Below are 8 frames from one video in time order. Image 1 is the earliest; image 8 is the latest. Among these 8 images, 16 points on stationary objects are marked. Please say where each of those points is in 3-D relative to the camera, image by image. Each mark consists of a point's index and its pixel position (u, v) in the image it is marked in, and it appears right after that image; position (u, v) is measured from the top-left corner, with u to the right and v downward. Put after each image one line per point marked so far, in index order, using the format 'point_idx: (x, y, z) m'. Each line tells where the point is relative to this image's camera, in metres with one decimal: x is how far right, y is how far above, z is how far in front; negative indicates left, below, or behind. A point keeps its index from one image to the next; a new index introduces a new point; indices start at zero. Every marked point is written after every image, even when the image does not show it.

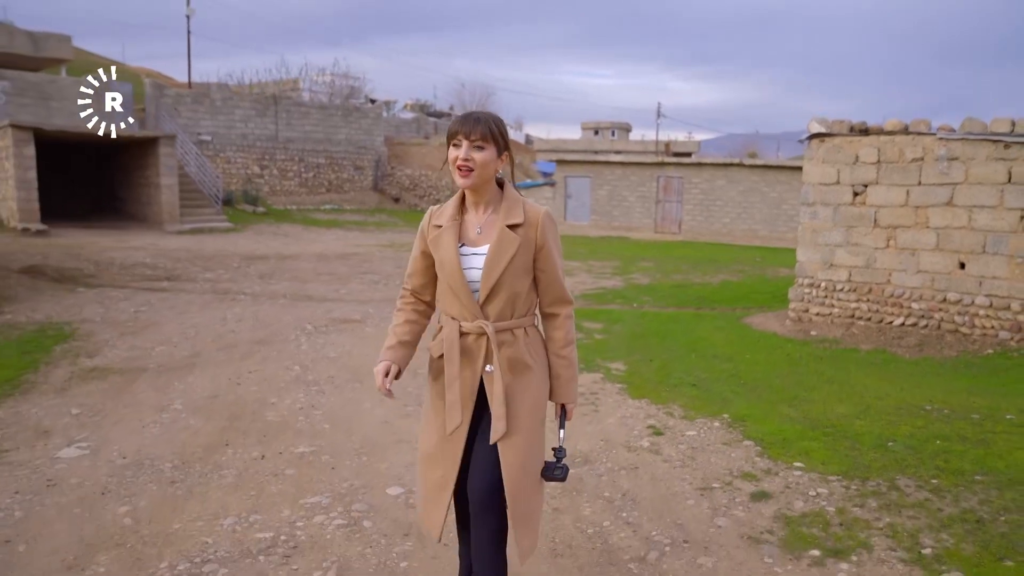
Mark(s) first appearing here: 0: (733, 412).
0: (+1.5, -0.8, +5.4) m
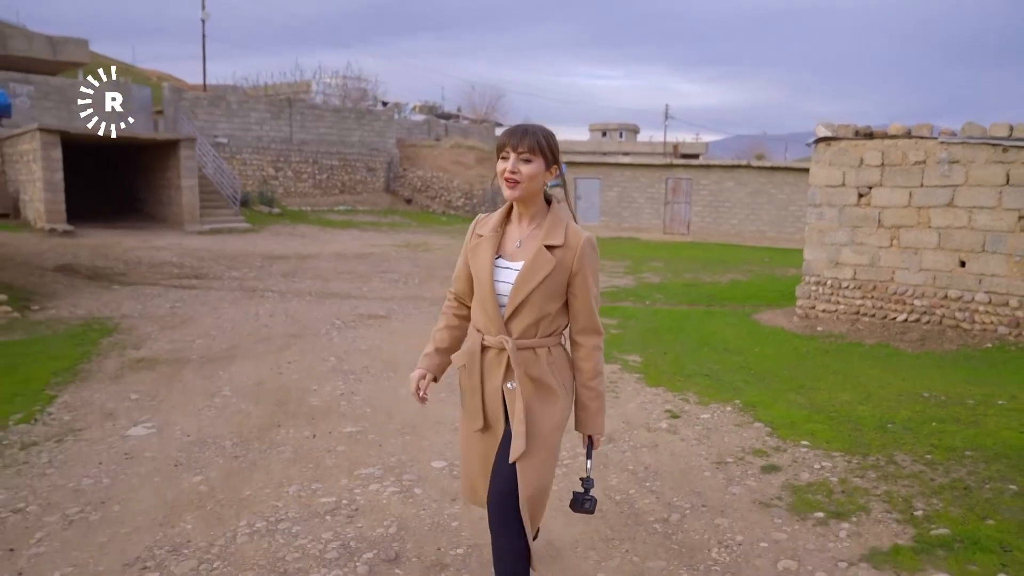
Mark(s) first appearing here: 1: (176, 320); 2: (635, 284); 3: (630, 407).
0: (+1.6, -0.8, +5.8) m
1: (-3.7, -0.3, +9.0) m
2: (+2.0, +0.1, +13.4) m
3: (+0.8, -0.8, +5.5) m
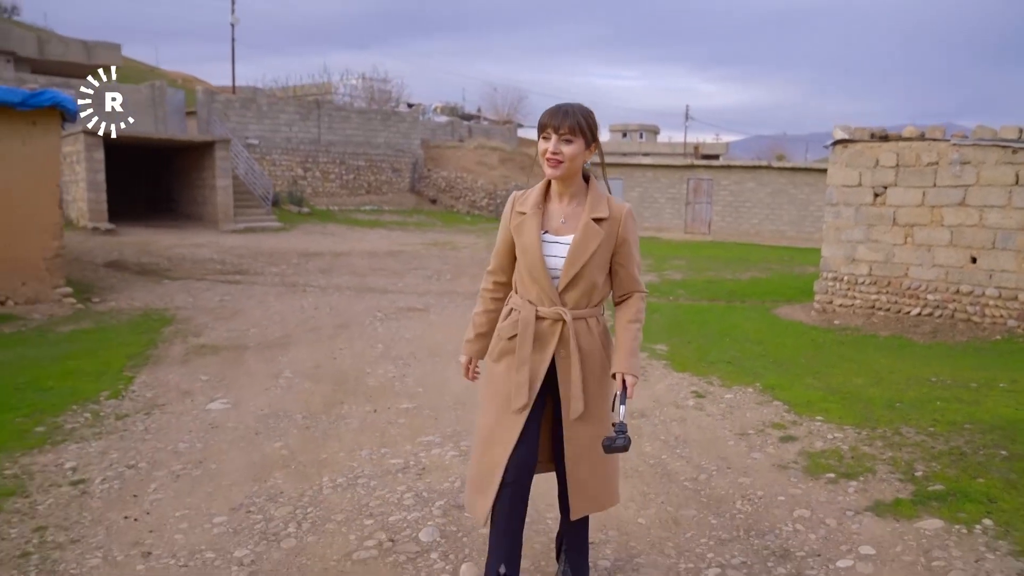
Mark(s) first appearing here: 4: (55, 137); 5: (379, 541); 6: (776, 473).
0: (+1.9, -0.7, +6.2) m
1: (-3.4, -0.3, +9.5) m
2: (+2.5, +0.1, +13.9) m
3: (+1.1, -0.7, +6.0) m
4: (-5.0, +1.7, +8.9) m
5: (-0.5, -1.0, +3.2) m
6: (+1.4, -0.9, +4.2) m
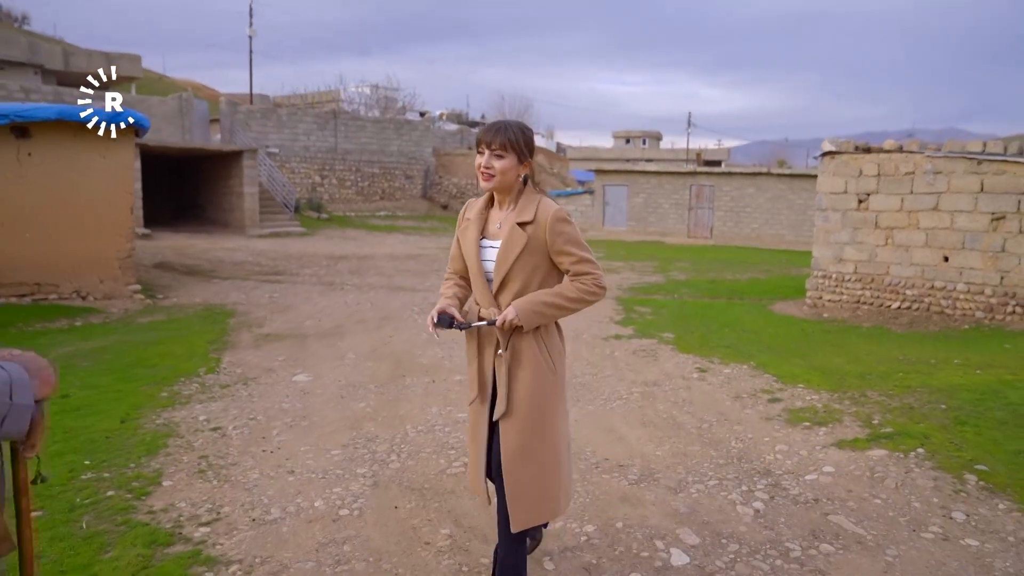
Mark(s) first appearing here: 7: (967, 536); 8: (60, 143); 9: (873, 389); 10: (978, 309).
0: (+2.2, -0.7, +7.3) m
1: (-3.1, -0.2, +10.7) m
2: (+2.8, +0.1, +15.0) m
3: (+1.4, -0.7, +7.1) m
4: (-4.8, +1.7, +10.1) m
5: (-0.3, -0.9, +4.3) m
6: (+1.6, -0.9, +5.3) m
7: (+1.9, -1.1, +3.4) m
8: (-5.3, +1.7, +9.4) m
9: (+2.6, -0.7, +5.9) m
10: (+5.5, -0.2, +9.6) m
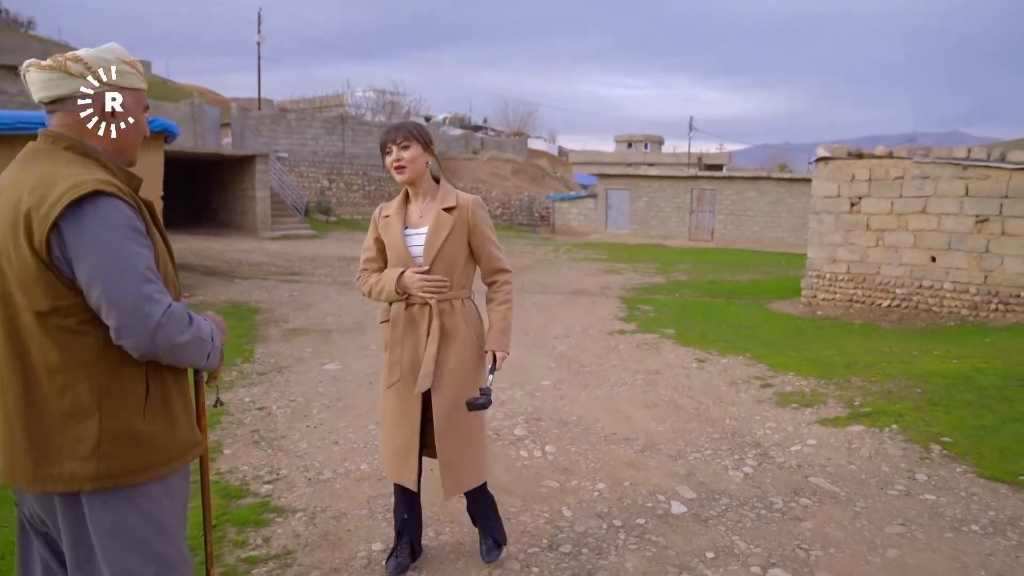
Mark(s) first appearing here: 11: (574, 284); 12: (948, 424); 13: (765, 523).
0: (+2.3, -0.6, +7.9) m
1: (-2.9, -0.2, +11.2) m
2: (+2.9, +0.1, +15.5) m
3: (+1.5, -0.6, +7.6) m
4: (-4.6, +1.7, +10.6) m
5: (-0.1, -0.9, +4.9) m
6: (+1.7, -0.8, +5.8) m
7: (+2.0, -1.0, +4.0) m
8: (-5.1, +1.7, +9.9) m
9: (+2.8, -0.7, +6.5) m
10: (+5.6, -0.2, +10.1) m
11: (+1.1, +0.1, +14.6) m
12: (+2.7, -0.8, +5.0) m
13: (+1.1, -1.0, +3.6) m
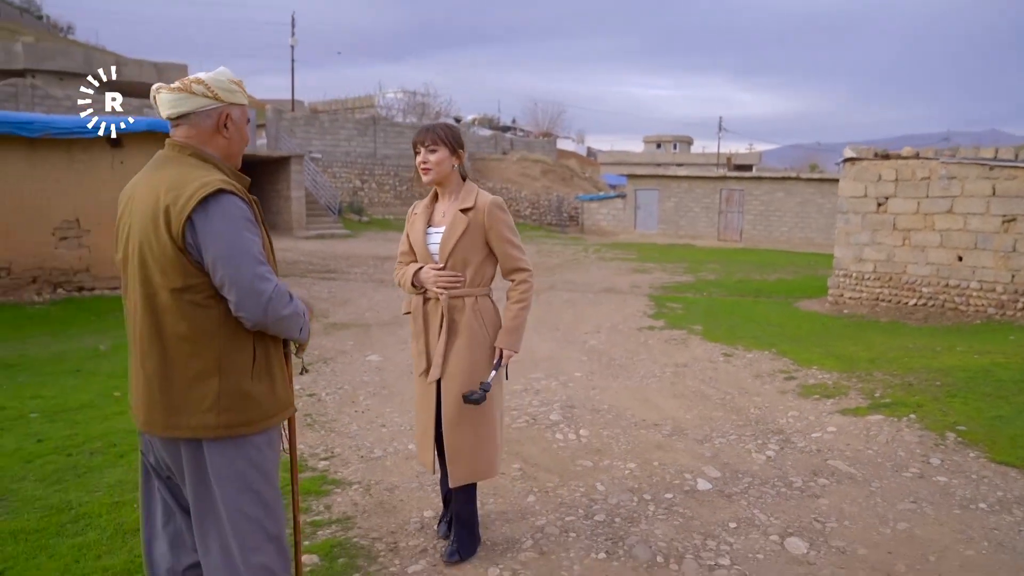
0: (+2.7, -0.6, +8.1) m
1: (-2.5, -0.2, +11.6) m
2: (+3.5, +0.1, +15.7) m
3: (+1.8, -0.6, +7.9) m
4: (-4.2, +1.8, +11.1) m
5: (+0.1, -0.8, +5.2) m
6: (+2.0, -0.8, +6.1) m
7: (+2.2, -1.0, +4.2) m
8: (-4.7, +1.8, +10.4) m
9: (+3.0, -0.7, +6.7) m
10: (+6.0, -0.2, +10.2) m
11: (+1.7, +0.1, +14.9) m
12: (+2.9, -0.8, +5.3) m
13: (+1.3, -1.0, +3.9) m
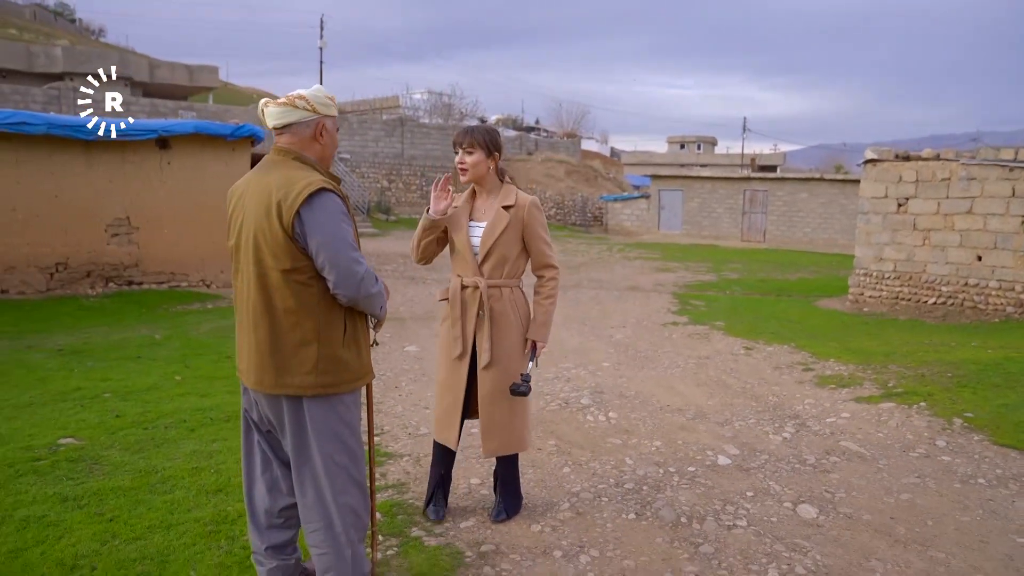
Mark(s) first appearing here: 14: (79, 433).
0: (+3.0, -0.6, +8.4) m
1: (-2.1, -0.1, +12.1) m
2: (+4.0, +0.2, +16.0) m
3: (+2.1, -0.6, +8.2) m
4: (-3.8, +1.8, +11.6) m
5: (+0.3, -0.8, +5.6) m
6: (+2.3, -0.8, +6.4) m
7: (+2.4, -0.9, +4.6) m
8: (-4.3, +1.9, +11.0) m
9: (+3.3, -0.6, +7.0) m
10: (+6.4, -0.2, +10.4) m
11: (+2.2, +0.1, +15.2) m
12: (+3.2, -0.8, +5.6) m
13: (+1.5, -1.0, +4.3) m
14: (-2.5, -0.8, +4.7) m
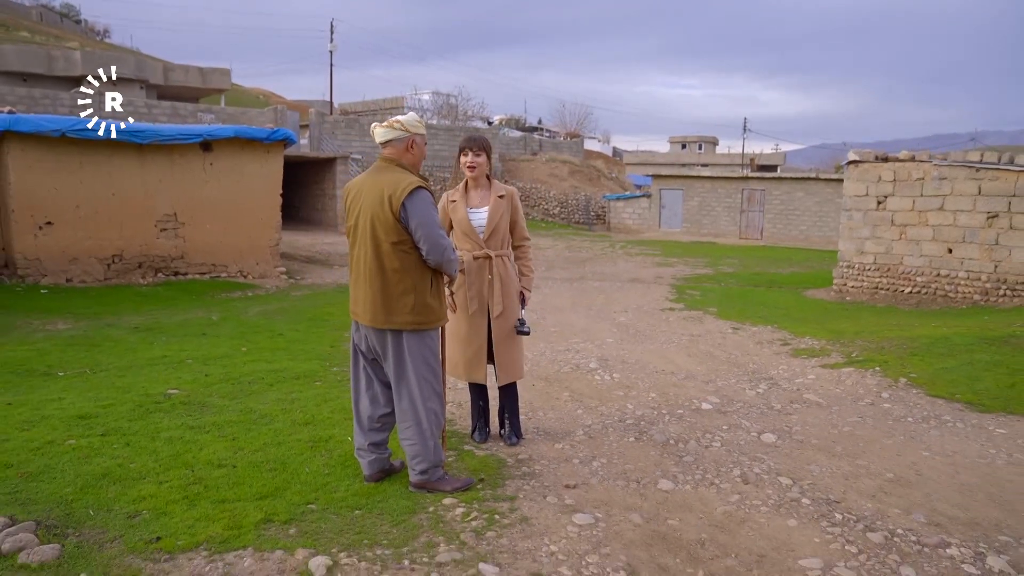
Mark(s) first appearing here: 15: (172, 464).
0: (+3.1, -0.4, +9.5) m
1: (-1.9, 0.0, +13.2) m
2: (+4.2, +0.3, +17.1) m
3: (+2.3, -0.4, +9.3) m
4: (-3.6, +2.0, +12.7) m
5: (+0.5, -0.6, +6.7) m
6: (+2.4, -0.6, +7.4) m
7: (+2.6, -0.8, +5.6) m
8: (-4.2, +2.0, +12.0) m
9: (+3.5, -0.5, +8.1) m
10: (+6.6, -0.1, +11.5) m
11: (+2.4, +0.3, +16.3) m
12: (+3.3, -0.6, +6.6) m
13: (+1.7, -0.8, +5.3) m
14: (-2.4, -0.7, +5.8) m
15: (-1.7, -0.9, +4.0) m
